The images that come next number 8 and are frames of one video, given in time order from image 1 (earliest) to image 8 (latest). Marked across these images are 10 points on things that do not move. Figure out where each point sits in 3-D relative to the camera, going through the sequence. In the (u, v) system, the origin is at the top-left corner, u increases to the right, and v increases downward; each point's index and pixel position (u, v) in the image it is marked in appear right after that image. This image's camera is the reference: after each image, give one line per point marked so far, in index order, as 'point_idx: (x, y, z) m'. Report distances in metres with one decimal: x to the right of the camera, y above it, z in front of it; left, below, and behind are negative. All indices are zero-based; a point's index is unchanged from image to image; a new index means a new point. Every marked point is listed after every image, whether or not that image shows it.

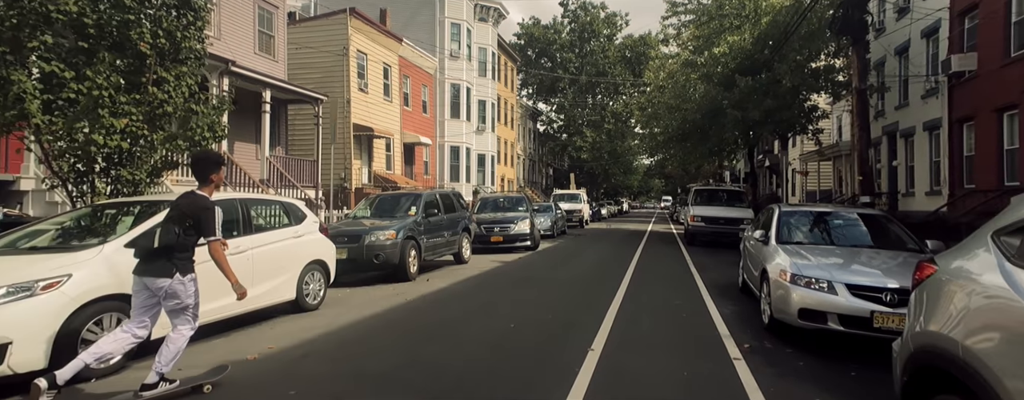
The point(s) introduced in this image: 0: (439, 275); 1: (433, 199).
0: (-1.5, -1.6, +12.4) m
1: (-1.7, 0.0, +12.8) m
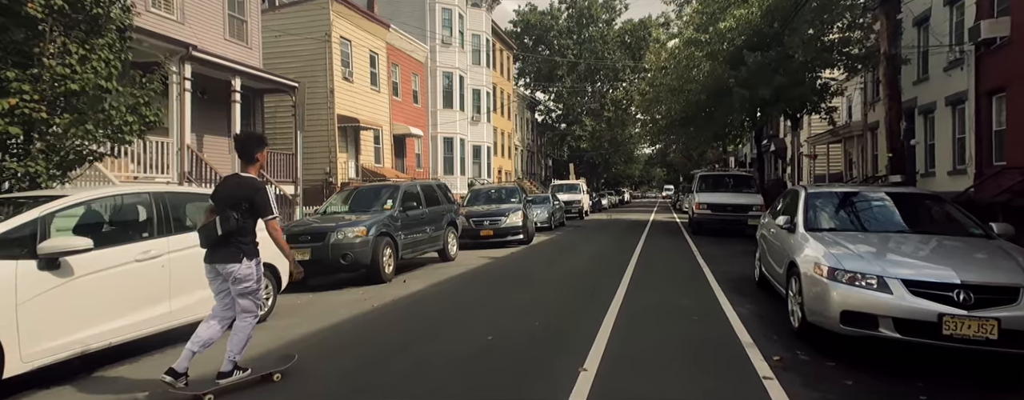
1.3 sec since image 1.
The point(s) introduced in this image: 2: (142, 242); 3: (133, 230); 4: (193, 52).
0: (-1.7, -1.4, +11.2) m
1: (-2.0, +0.2, +11.6) m
2: (-3.2, -0.4, +5.2) m
3: (-3.3, -0.3, +5.2) m
4: (-6.8, +3.2, +12.8) m
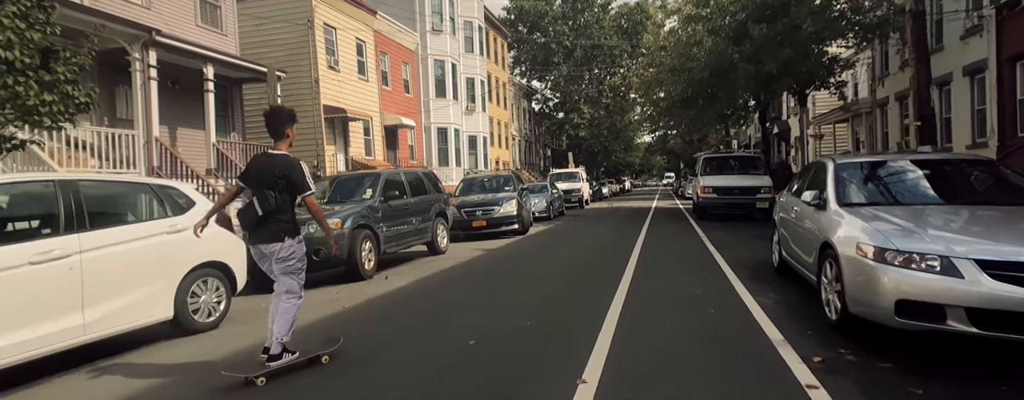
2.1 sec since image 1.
0: (-1.8, -1.2, +10.3) m
1: (-2.1, +0.4, +10.7) m
2: (-3.3, -0.3, +4.3) m
3: (-3.4, -0.2, +4.3) m
4: (-7.0, +3.2, +11.9) m
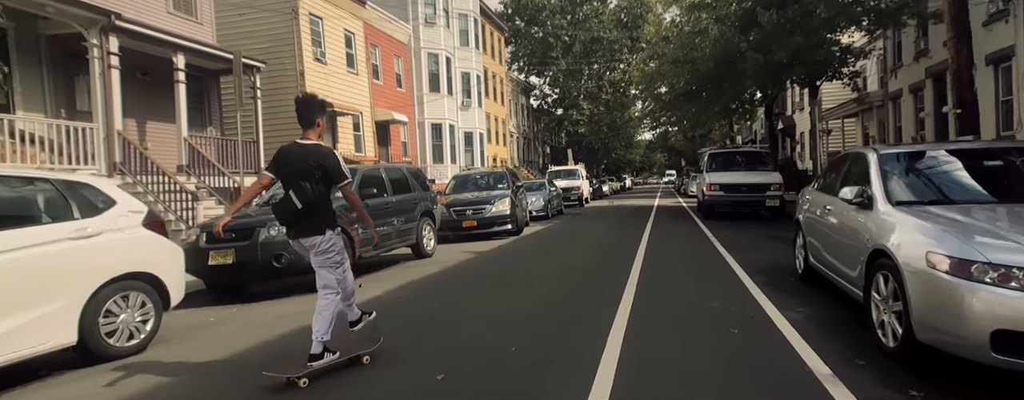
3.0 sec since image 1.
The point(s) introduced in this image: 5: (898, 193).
0: (-1.9, -1.2, +9.4) m
1: (-2.3, +0.4, +9.7) m
2: (-3.5, -0.3, +3.3) m
3: (-3.6, -0.2, +3.4) m
4: (-7.2, +3.3, +10.9) m
5: (+3.2, 0.0, +4.9) m
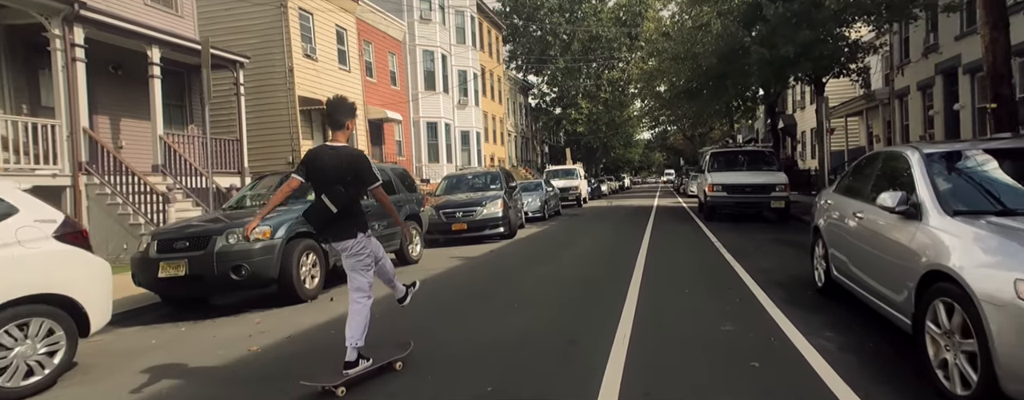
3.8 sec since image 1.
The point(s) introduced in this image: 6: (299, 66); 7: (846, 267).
0: (-2.1, -1.2, +8.7) m
1: (-2.4, +0.4, +9.0) m
2: (-3.6, -0.3, +2.6) m
3: (-3.7, -0.2, +2.6) m
4: (-7.3, +3.2, +10.2) m
5: (+3.1, 0.0, +4.2) m
6: (-7.0, +4.4, +19.6) m
7: (+3.1, -0.6, +5.7) m
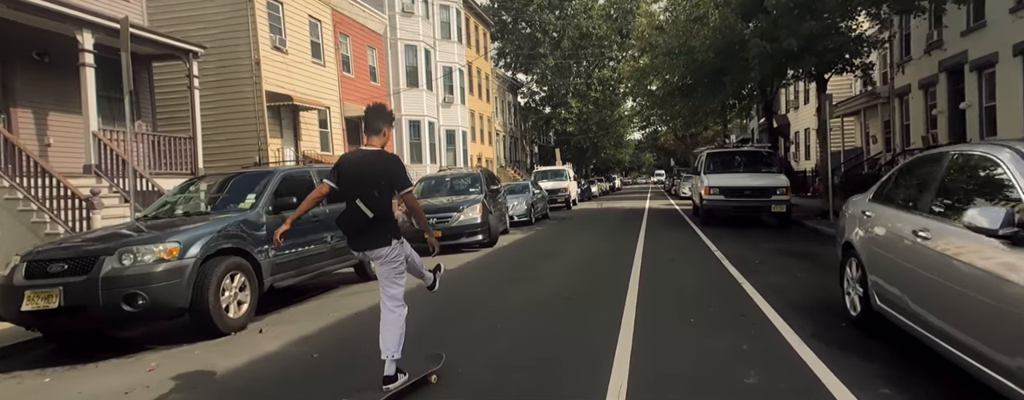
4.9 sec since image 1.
0: (-2.4, -1.3, +7.4) m
1: (-2.7, +0.3, +7.7) m
2: (-3.8, -0.4, +1.3) m
3: (-3.9, -0.3, +1.3) m
4: (-7.7, +3.1, +8.8) m
5: (+2.8, -0.1, +3.0) m
6: (-7.5, +4.3, +18.2) m
7: (+2.8, -0.7, +4.5) m
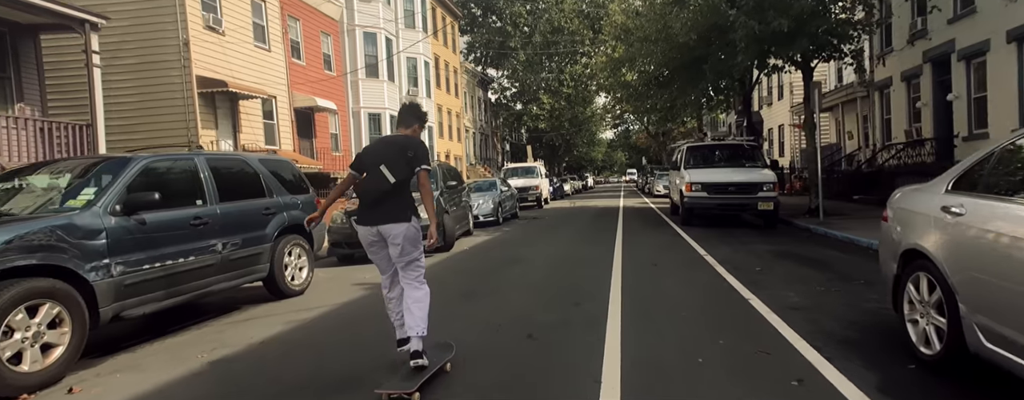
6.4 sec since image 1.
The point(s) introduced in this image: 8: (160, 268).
0: (-2.9, -1.3, +5.5) m
1: (-3.2, +0.3, +5.8) m
2: (-4.1, -0.4, -0.7) m
3: (-4.2, -0.3, -0.6) m
4: (-8.2, +3.2, +6.7) m
5: (+2.5, -0.1, +1.4) m
6: (-8.5, +4.3, +16.1) m
7: (+2.5, -0.6, +2.8) m
8: (-3.0, -0.6, +5.2) m
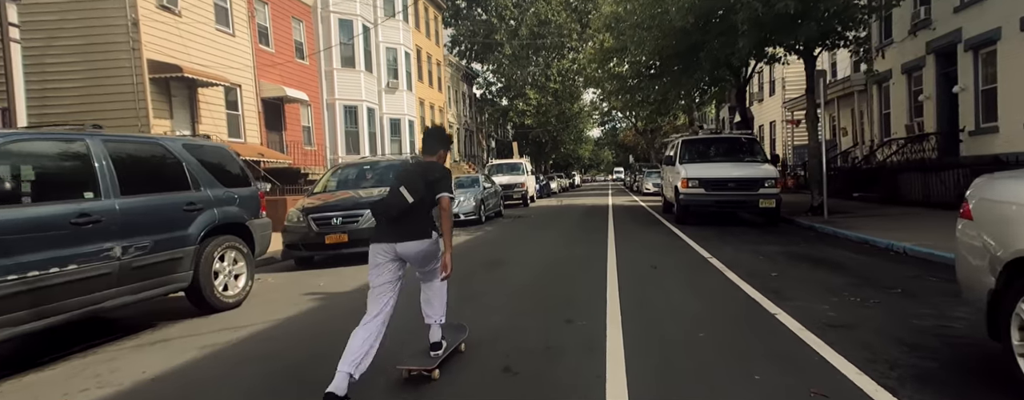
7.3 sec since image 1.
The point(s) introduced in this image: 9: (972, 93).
0: (-3.1, -1.2, +4.2) m
1: (-3.4, +0.4, +4.4) m
2: (-4.1, -0.3, -2.0) m
3: (-4.2, -0.3, -2.0) m
4: (-8.5, +3.2, +5.2) m
5: (+2.4, 0.0, +0.2) m
6: (-8.9, +4.4, +14.6) m
7: (+2.3, -0.6, +1.6) m
8: (-3.2, -0.5, +3.9) m
9: (+14.3, +3.3, +18.6) m
